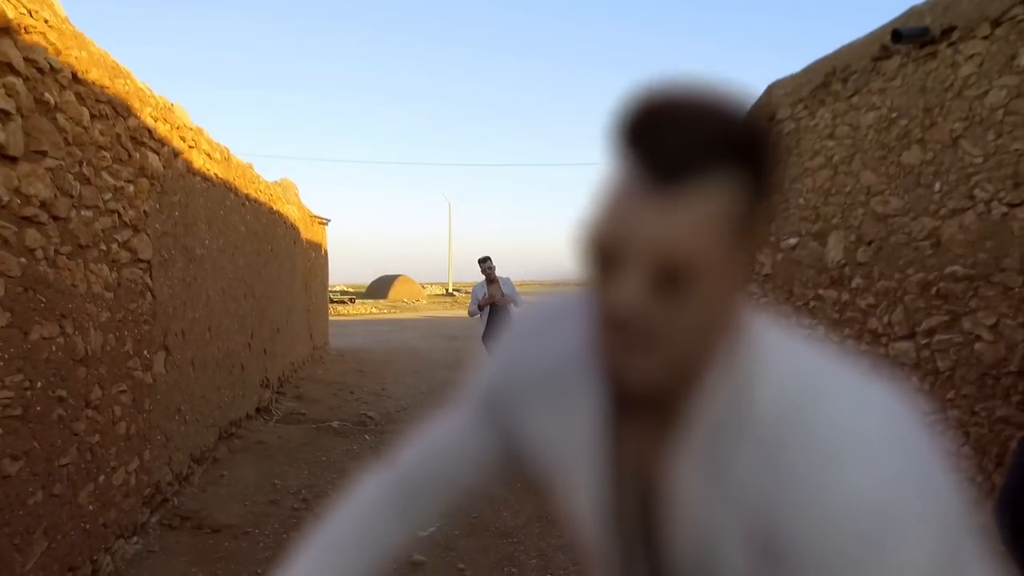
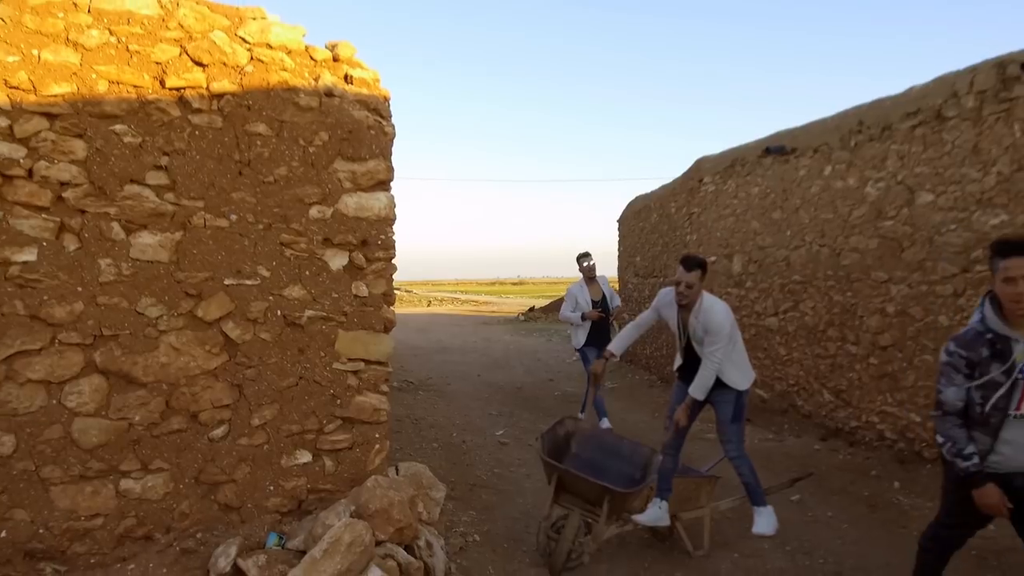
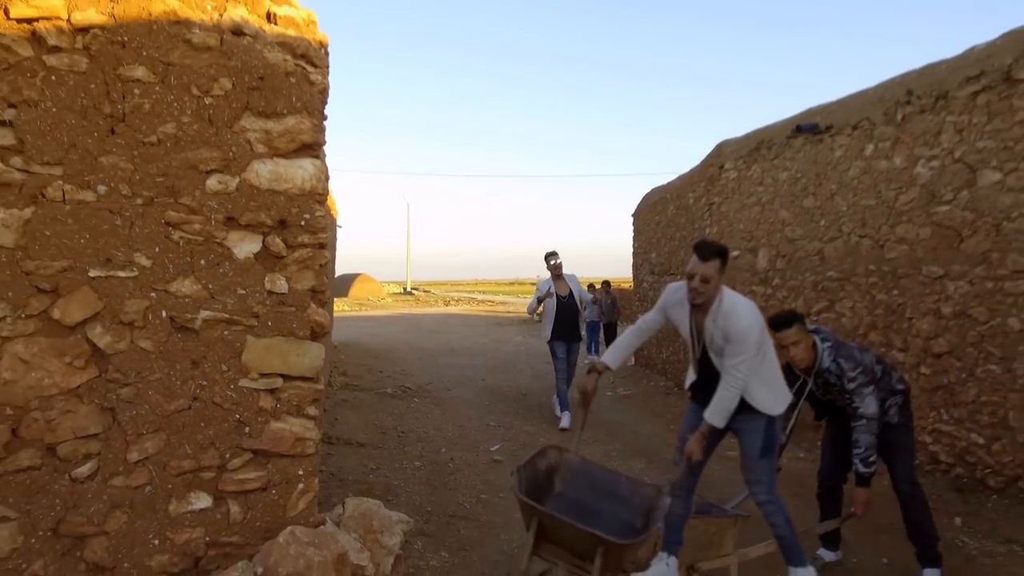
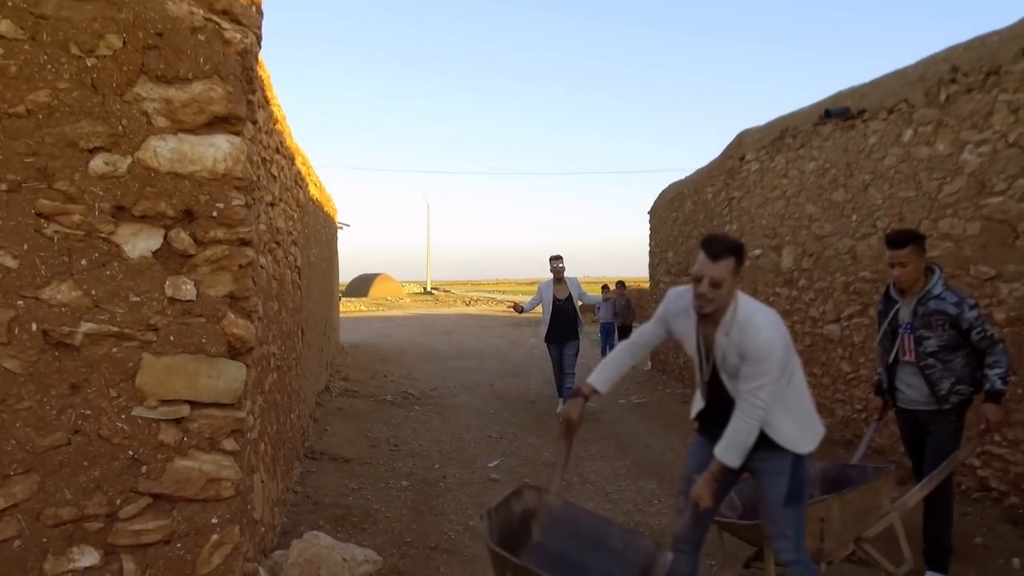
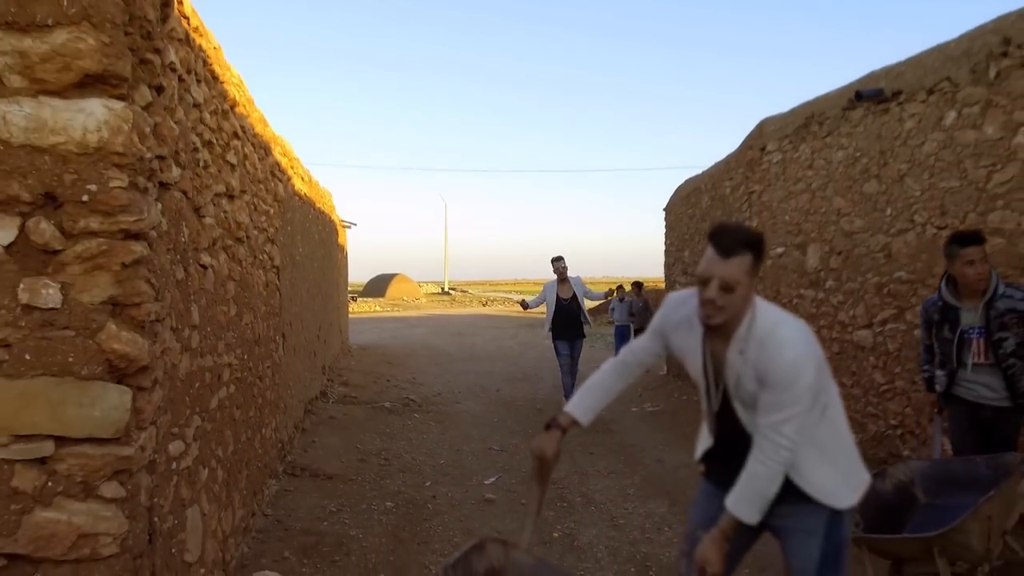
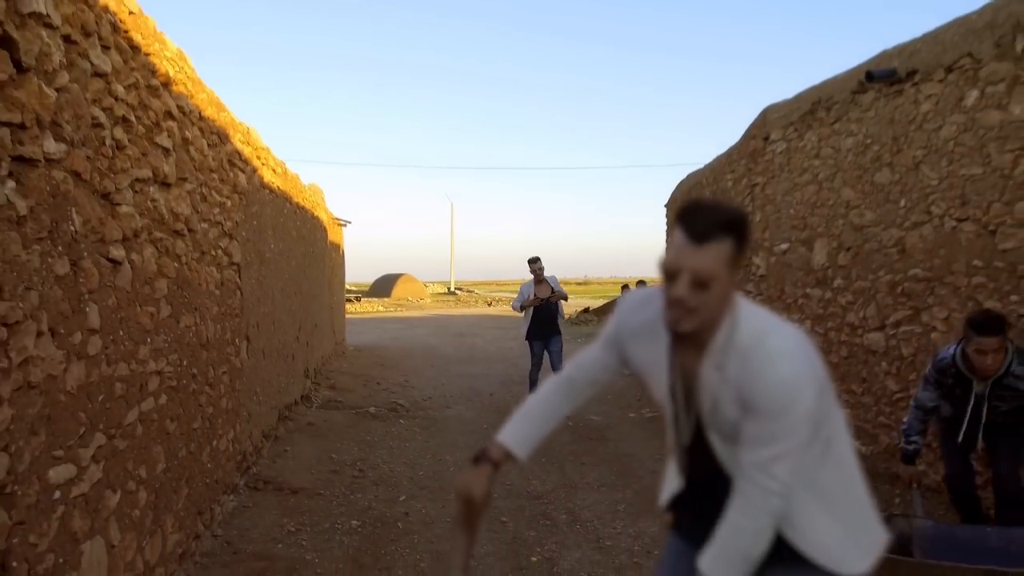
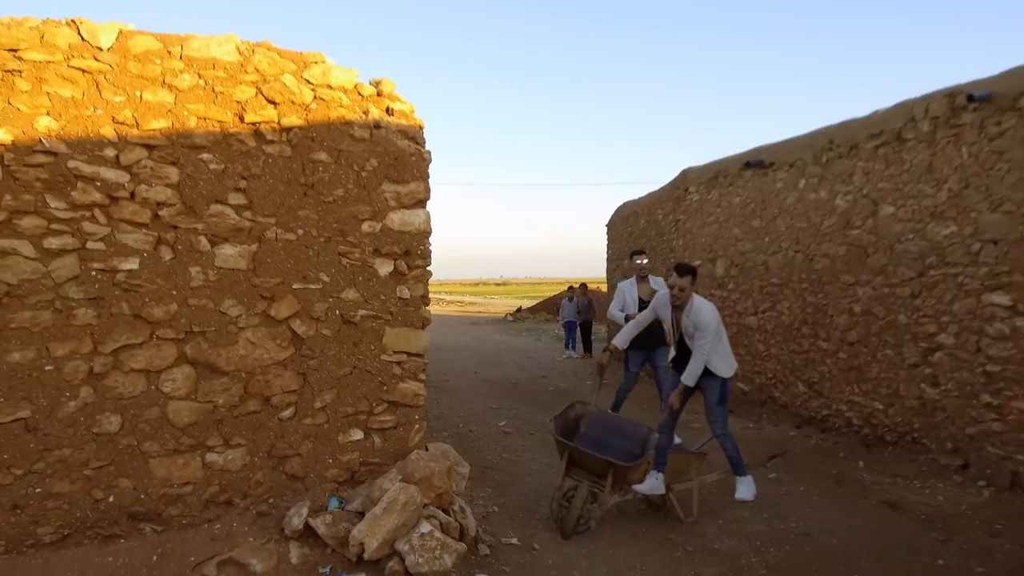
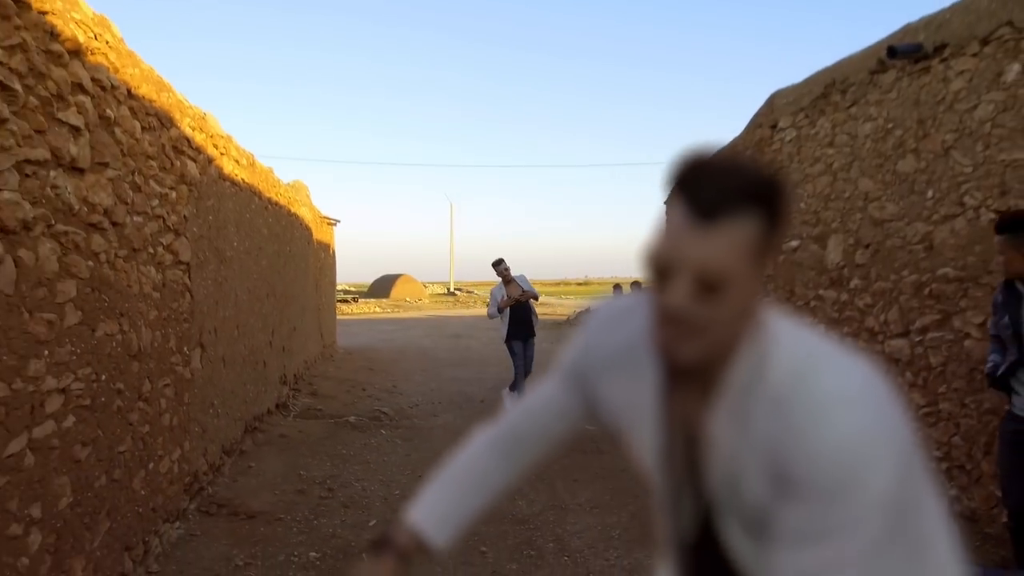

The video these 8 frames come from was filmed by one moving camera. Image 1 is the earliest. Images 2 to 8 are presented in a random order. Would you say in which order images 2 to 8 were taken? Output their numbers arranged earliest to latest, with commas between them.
8, 6, 5, 4, 3, 2, 7
